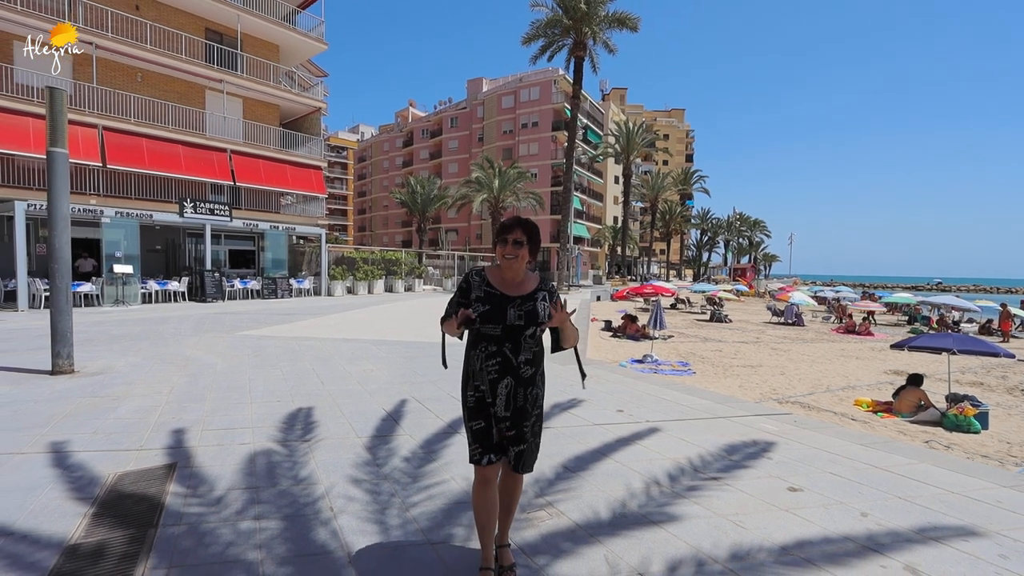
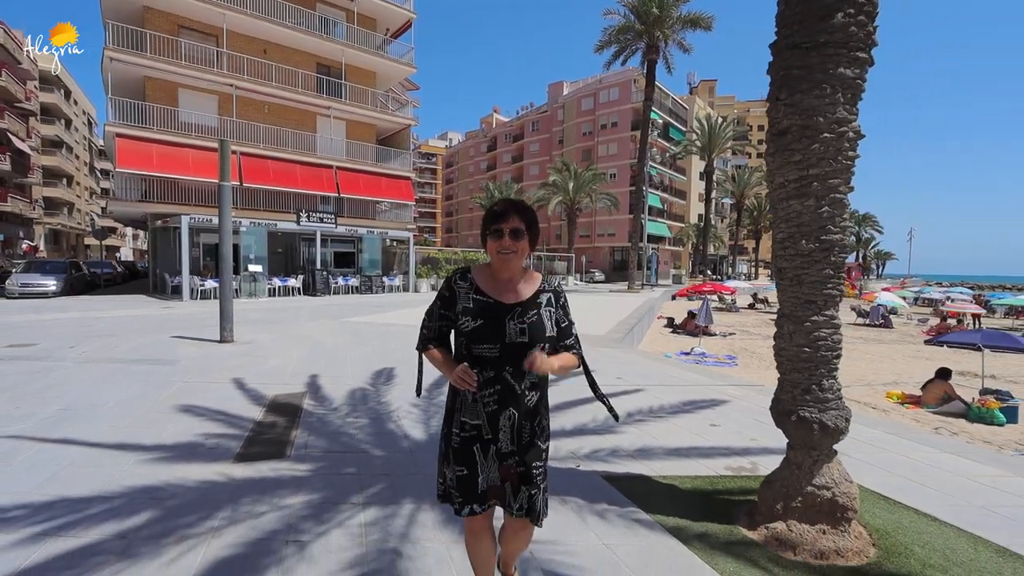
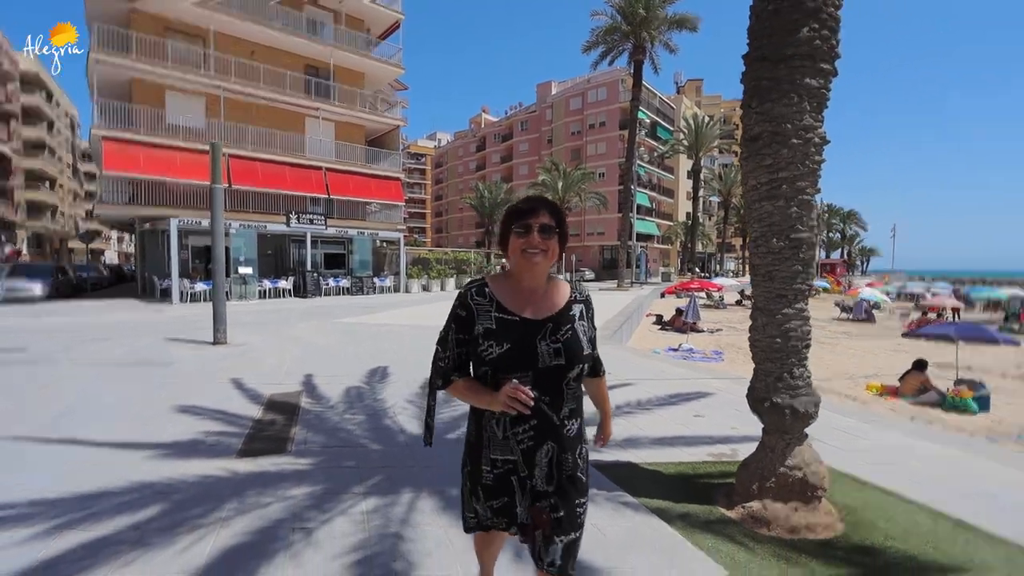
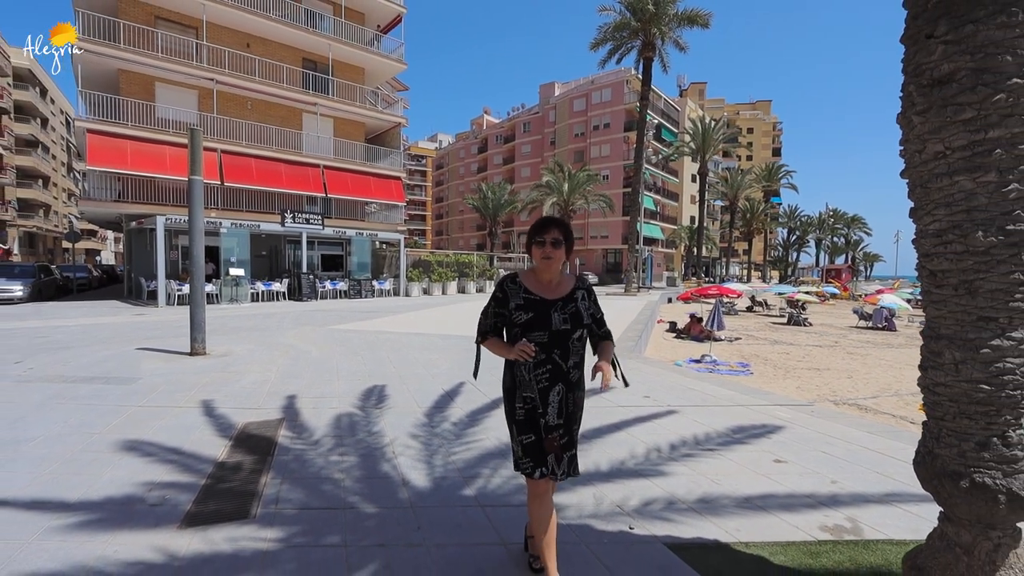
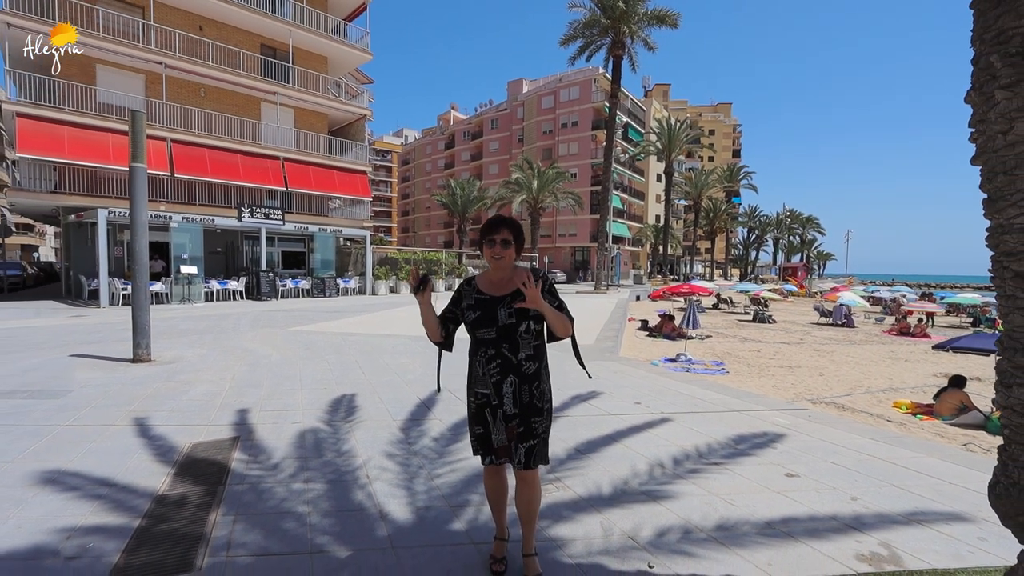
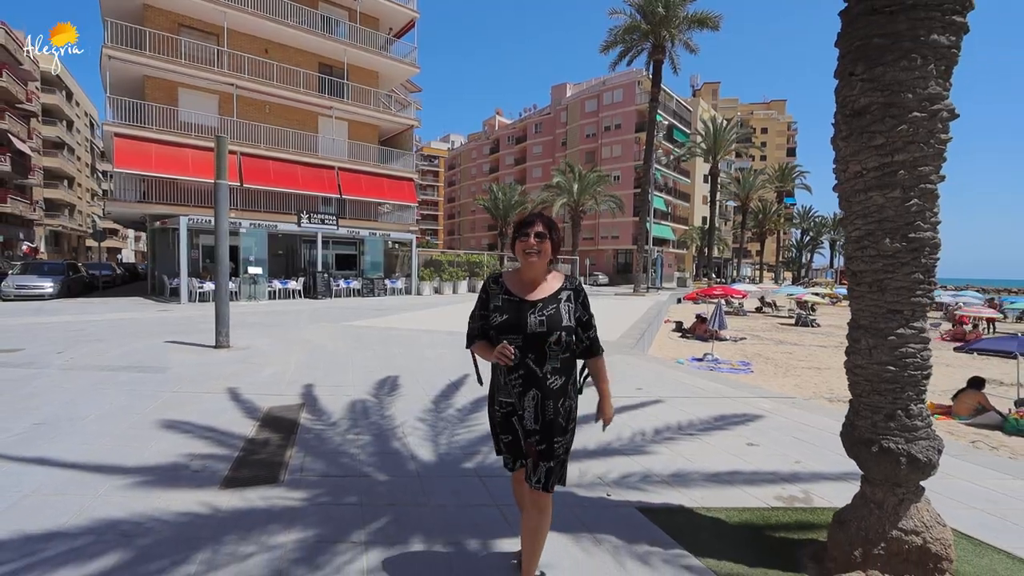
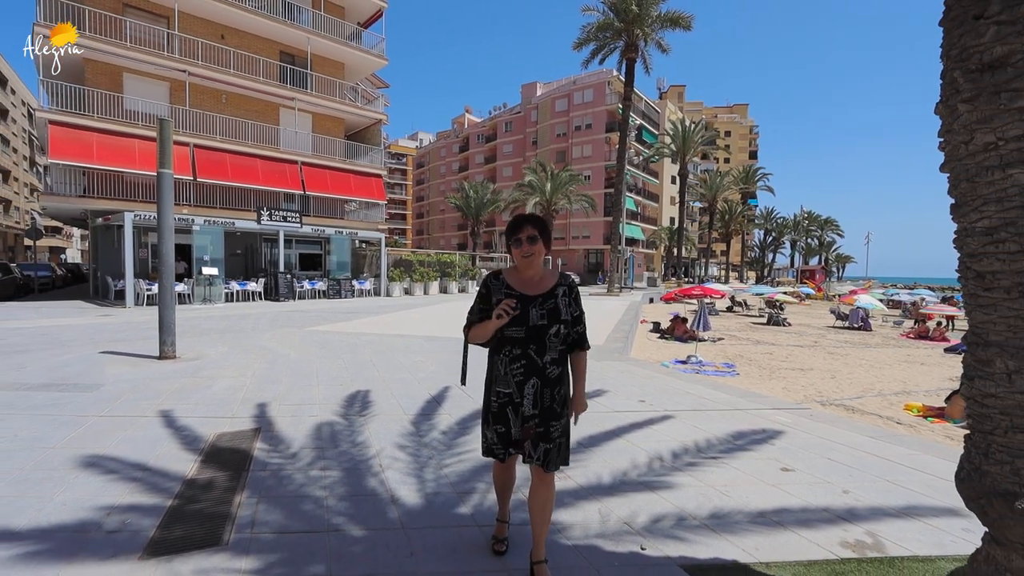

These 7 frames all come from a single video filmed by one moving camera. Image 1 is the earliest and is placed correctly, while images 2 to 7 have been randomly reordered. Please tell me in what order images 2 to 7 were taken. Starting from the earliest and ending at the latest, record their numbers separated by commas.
5, 7, 4, 6, 2, 3
